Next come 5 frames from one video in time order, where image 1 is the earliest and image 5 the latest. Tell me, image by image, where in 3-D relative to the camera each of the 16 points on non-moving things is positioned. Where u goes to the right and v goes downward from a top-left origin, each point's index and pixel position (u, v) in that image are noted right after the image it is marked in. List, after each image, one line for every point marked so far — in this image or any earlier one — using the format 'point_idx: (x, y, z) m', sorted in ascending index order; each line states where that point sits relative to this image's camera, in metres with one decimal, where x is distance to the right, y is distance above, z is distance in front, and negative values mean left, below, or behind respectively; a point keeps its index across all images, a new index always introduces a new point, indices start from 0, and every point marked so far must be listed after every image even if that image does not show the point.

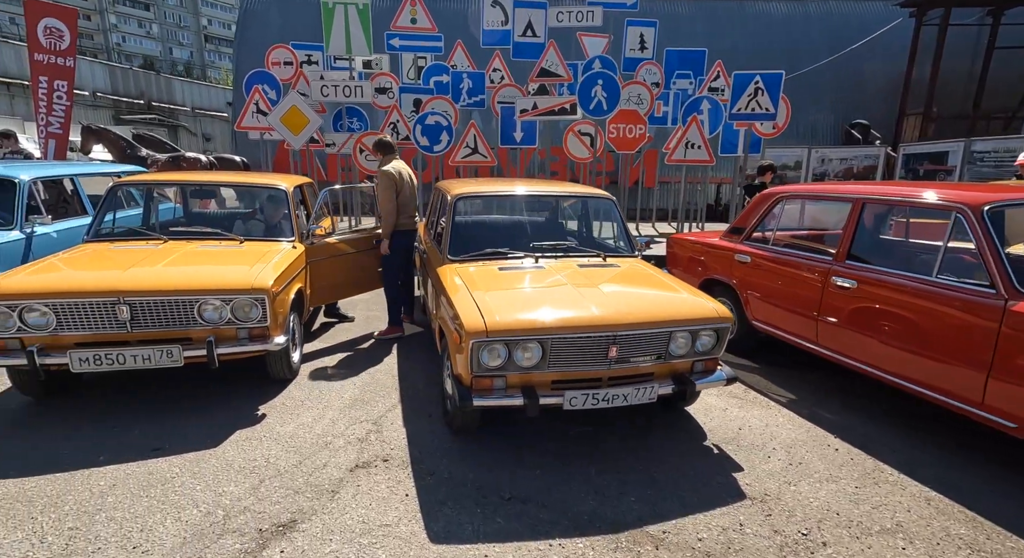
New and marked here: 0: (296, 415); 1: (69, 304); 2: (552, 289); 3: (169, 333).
0: (-1.3, -0.8, +3.0) m
1: (-2.5, -0.1, +2.8) m
2: (+0.2, -0.1, +2.8) m
3: (-2.0, -0.3, +2.9) m
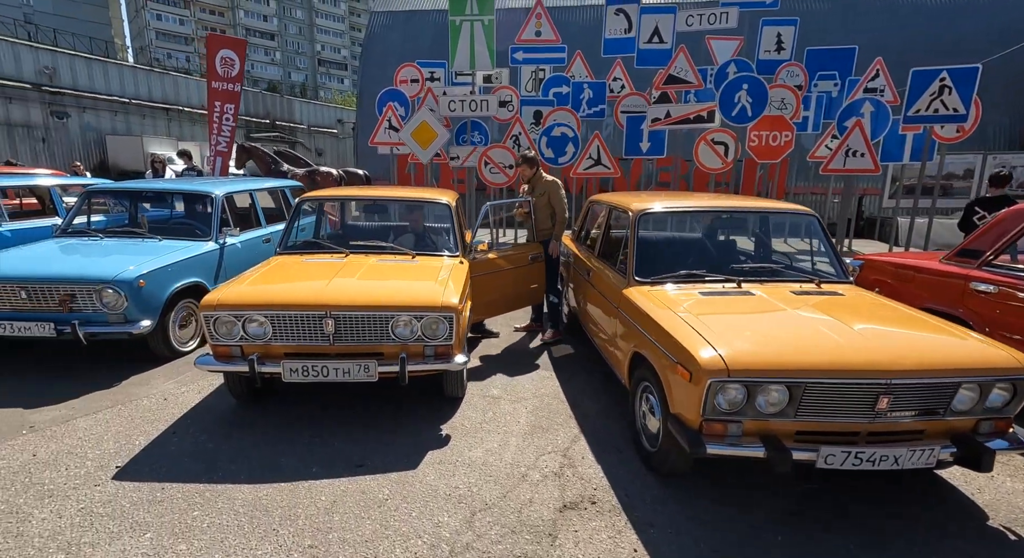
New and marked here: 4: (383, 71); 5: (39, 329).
0: (-0.2, -1.0, +2.9) m
1: (-1.4, -0.2, +2.9) m
2: (+1.3, -0.2, +2.4) m
3: (-0.9, -0.4, +3.0) m
4: (-4.4, +6.8, +16.1) m
5: (-3.7, -0.4, +3.8) m
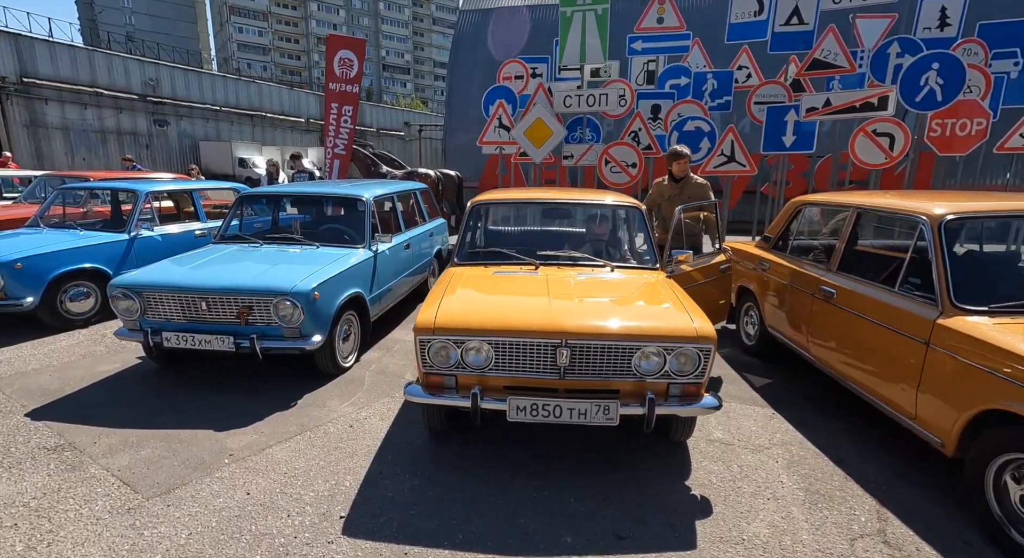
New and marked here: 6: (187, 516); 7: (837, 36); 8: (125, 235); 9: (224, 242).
0: (+1.1, -1.1, +2.3) m
1: (0.0, -0.3, +2.5) m
2: (+2.6, -0.4, +1.7) m
3: (+0.4, -0.5, +2.5) m
4: (-1.3, +6.7, +15.9) m
5: (-2.2, -0.5, +3.6) m
6: (-1.5, -1.1, +2.3) m
7: (+5.6, +4.2, +8.4) m
8: (-4.6, +0.5, +5.9) m
9: (-2.9, +0.4, +4.9) m
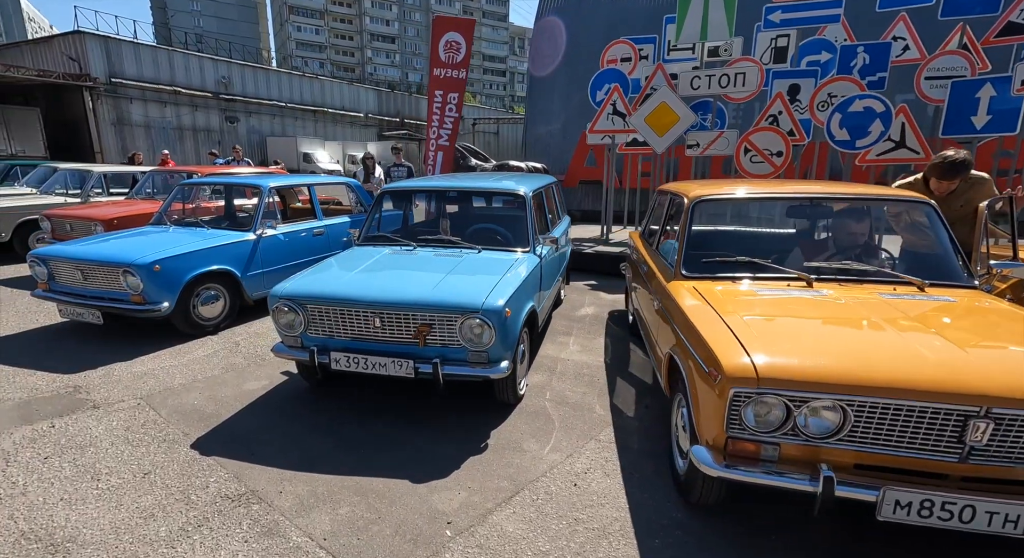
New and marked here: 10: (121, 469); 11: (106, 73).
0: (+2.4, -1.2, +1.5) m
1: (+1.3, -0.5, +1.7) m
2: (+3.8, -0.5, +0.7) m
3: (+1.8, -0.7, +1.7) m
4: (+1.4, +6.8, +15.1) m
5: (-0.7, -0.6, +3.1) m
6: (-0.2, -1.2, +1.7) m
7: (+7.5, +4.0, +7.0) m
8: (-3.0, +0.5, +5.5) m
9: (-1.3, +0.3, +4.4) m
10: (-2.2, -1.1, +2.8) m
11: (-15.7, +8.0, +19.0) m
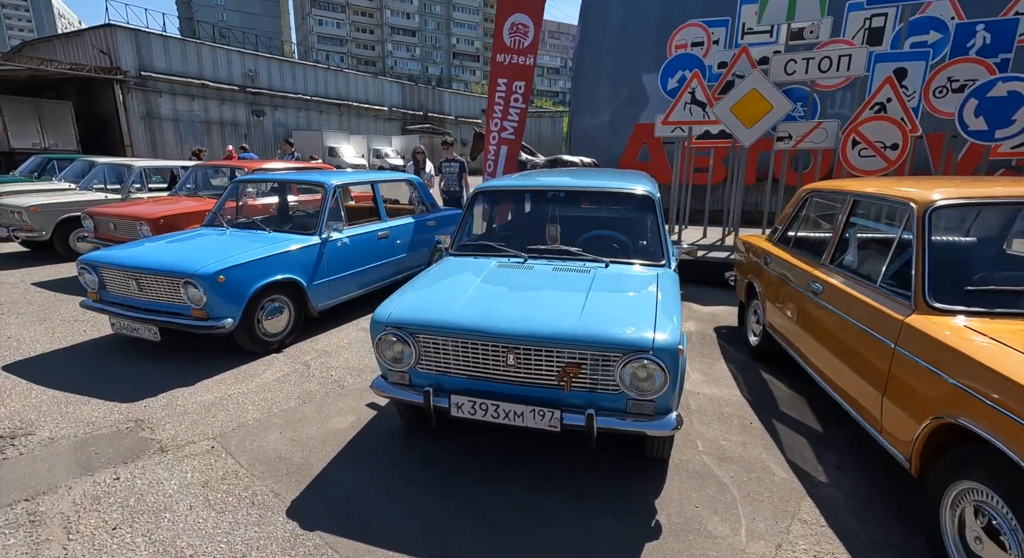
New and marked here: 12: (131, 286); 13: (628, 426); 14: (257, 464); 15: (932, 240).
0: (+3.2, -1.4, +0.7) m
1: (+2.1, -0.6, +1.0) m
2: (+4.6, -0.8, -0.1) m
3: (+2.6, -0.9, +1.0) m
4: (+2.8, +6.8, +14.3) m
5: (+0.1, -0.7, +2.5) m
6: (+0.6, -1.4, +1.0) m
7: (+8.5, +3.9, +6.0) m
8: (-2.0, +0.4, +4.9) m
9: (-0.4, +0.2, +3.8) m
10: (-1.4, -1.2, +2.2) m
11: (-14.2, +8.2, +18.8) m
12: (-3.4, -0.1, +4.3) m
13: (+0.6, -0.7, +2.4) m
14: (-1.5, -1.1, +2.8) m
15: (+2.0, +0.2, +2.5) m
